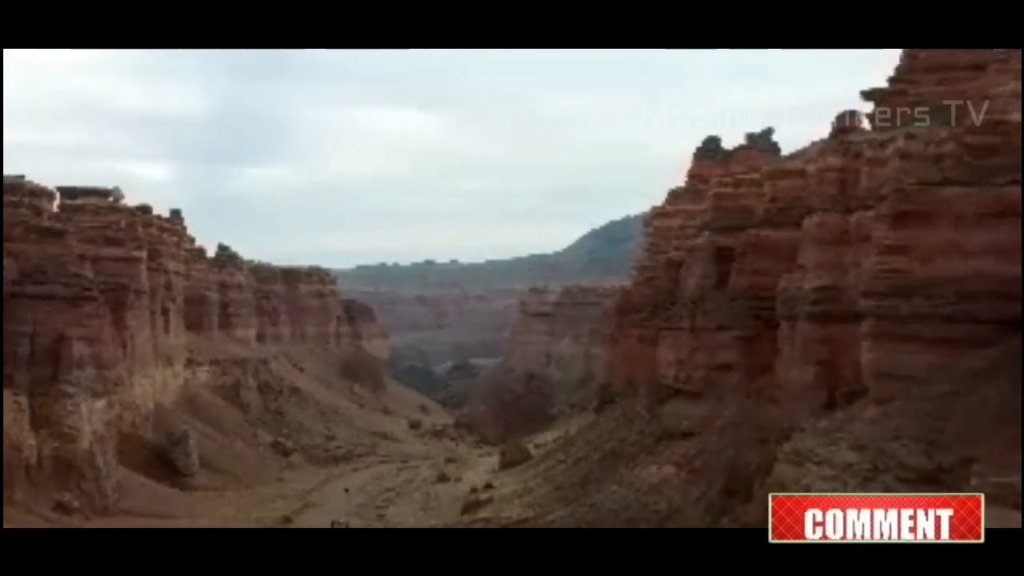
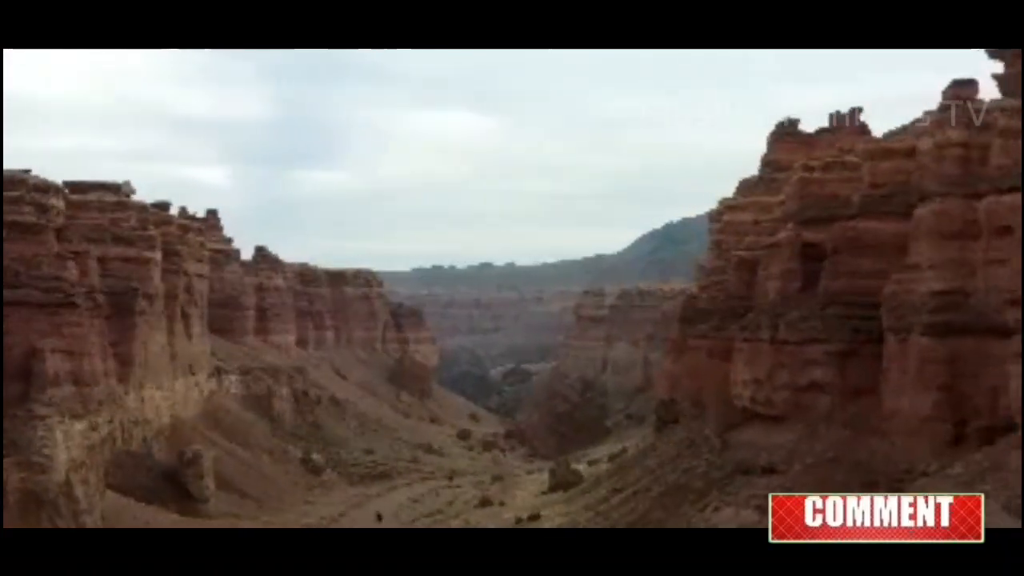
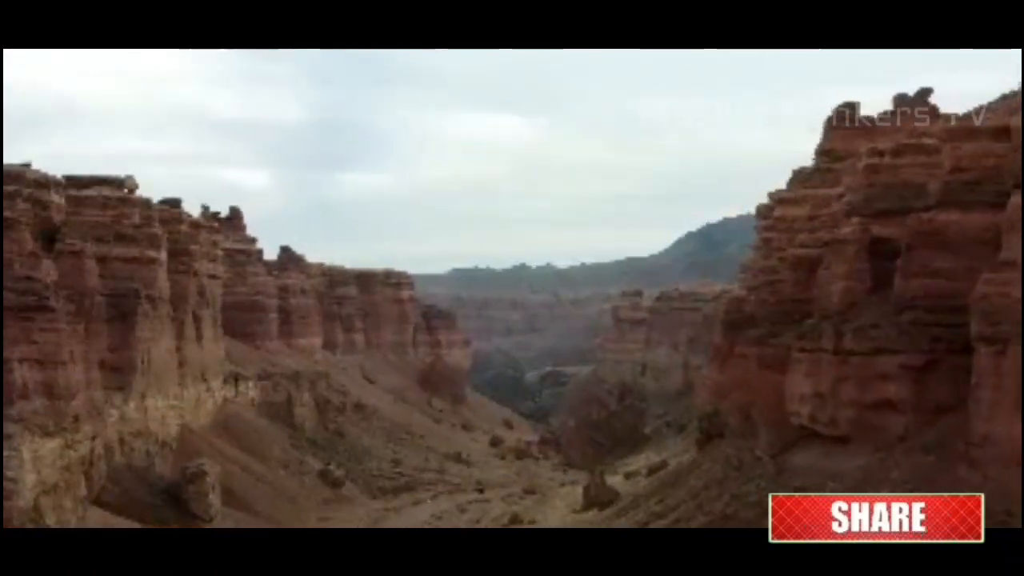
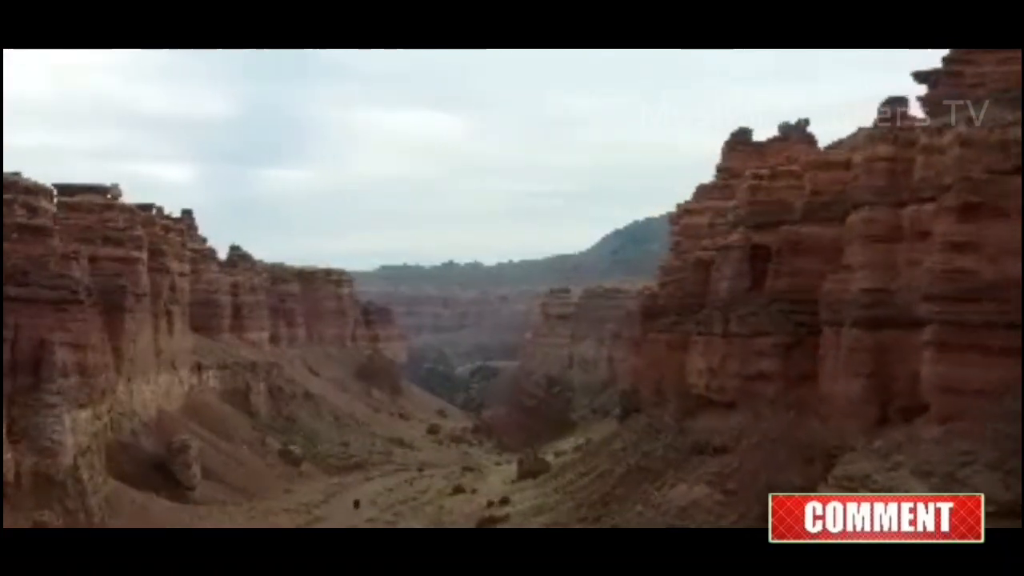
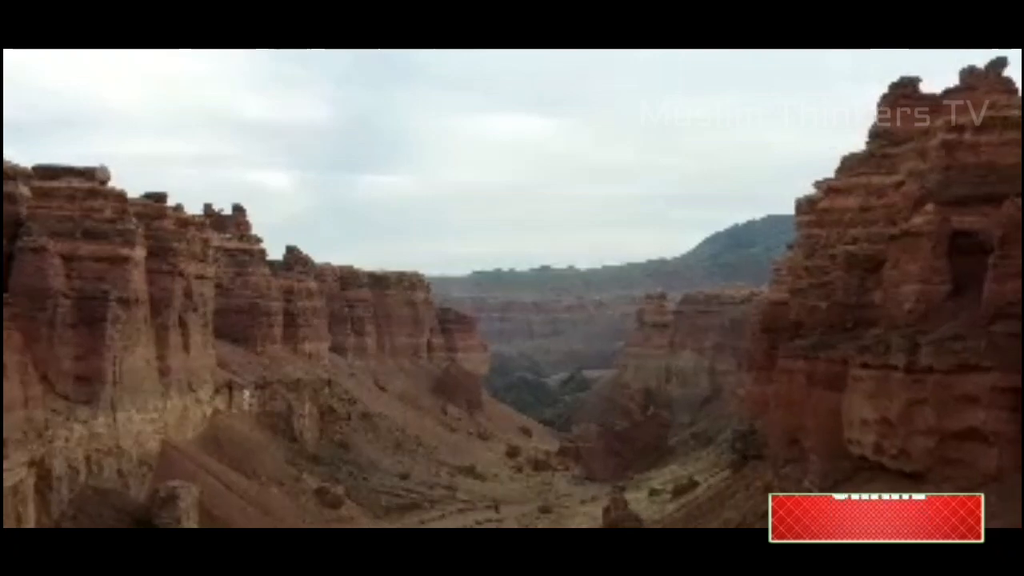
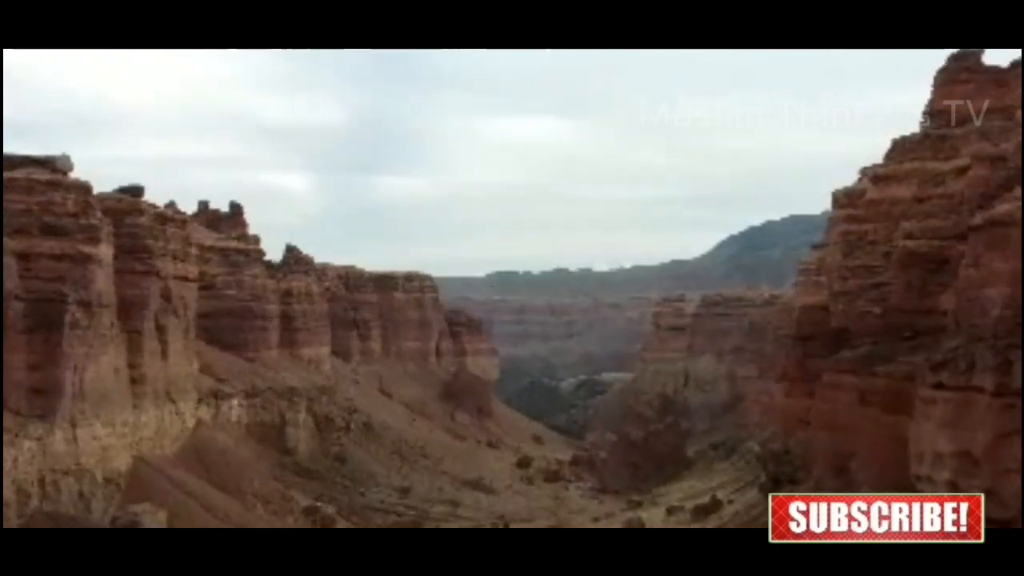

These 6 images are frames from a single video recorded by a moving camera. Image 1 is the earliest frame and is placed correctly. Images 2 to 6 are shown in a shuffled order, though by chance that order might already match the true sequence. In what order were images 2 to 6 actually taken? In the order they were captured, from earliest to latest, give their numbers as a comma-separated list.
4, 2, 3, 5, 6
